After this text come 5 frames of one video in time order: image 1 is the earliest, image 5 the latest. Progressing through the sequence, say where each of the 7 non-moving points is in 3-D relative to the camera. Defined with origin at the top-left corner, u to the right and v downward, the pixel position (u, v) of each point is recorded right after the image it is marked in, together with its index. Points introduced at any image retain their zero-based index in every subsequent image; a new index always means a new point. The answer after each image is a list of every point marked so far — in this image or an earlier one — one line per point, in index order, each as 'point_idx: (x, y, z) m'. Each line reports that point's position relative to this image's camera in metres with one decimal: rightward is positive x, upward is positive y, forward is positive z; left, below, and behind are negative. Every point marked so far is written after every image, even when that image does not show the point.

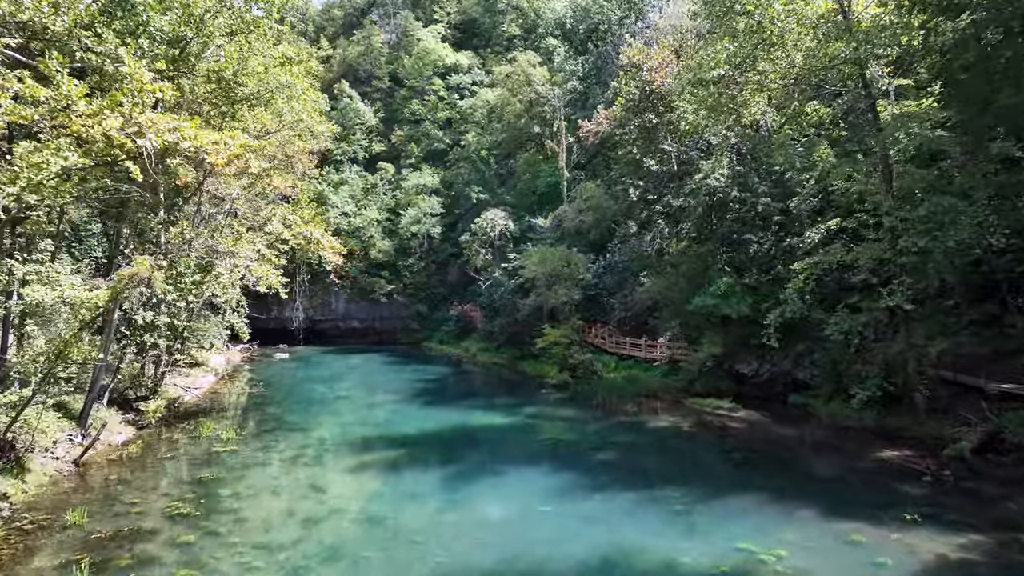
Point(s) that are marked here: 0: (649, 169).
0: (+3.5, +3.0, +17.6) m
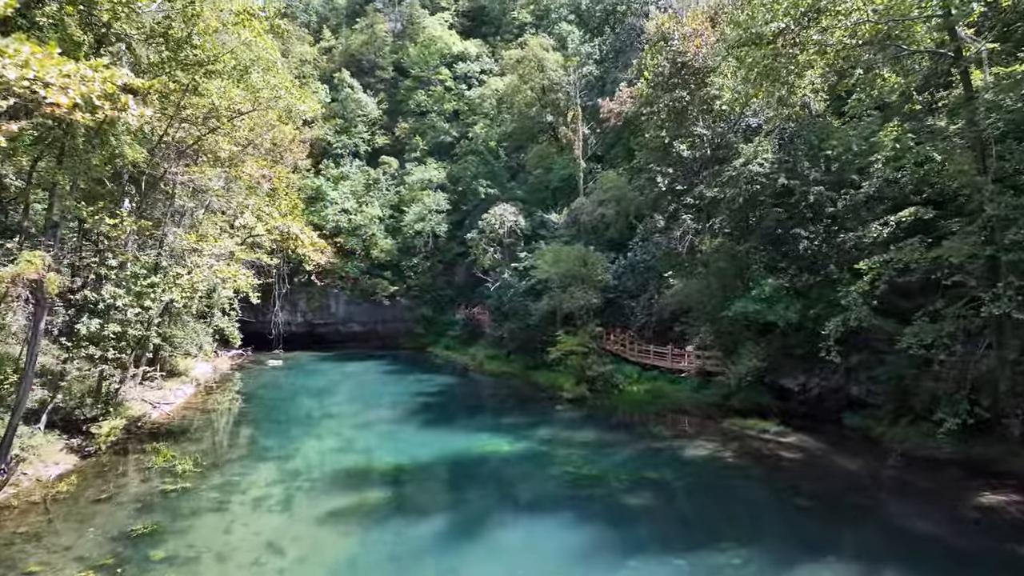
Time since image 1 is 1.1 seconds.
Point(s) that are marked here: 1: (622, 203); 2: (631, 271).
0: (+3.7, +3.0, +15.6) m
1: (+2.9, +2.3, +18.4) m
2: (+3.1, +0.5, +18.4) m
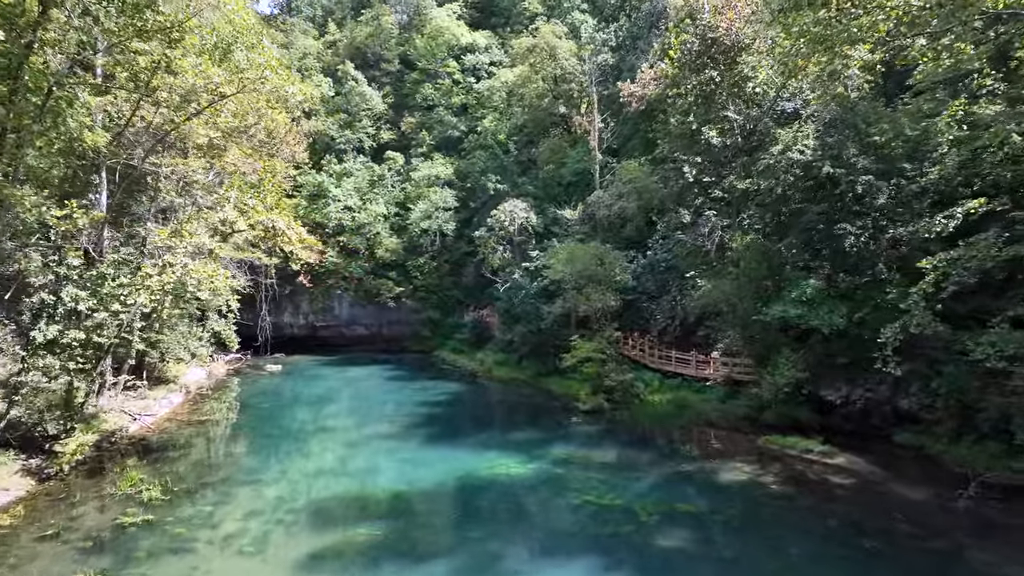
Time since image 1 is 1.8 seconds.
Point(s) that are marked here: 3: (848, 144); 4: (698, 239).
0: (+4.0, +2.9, +14.2) m
1: (+3.2, +2.2, +17.1) m
2: (+3.4, +0.4, +17.1) m
3: (+5.6, +2.4, +11.6) m
4: (+4.0, +1.1, +15.4) m
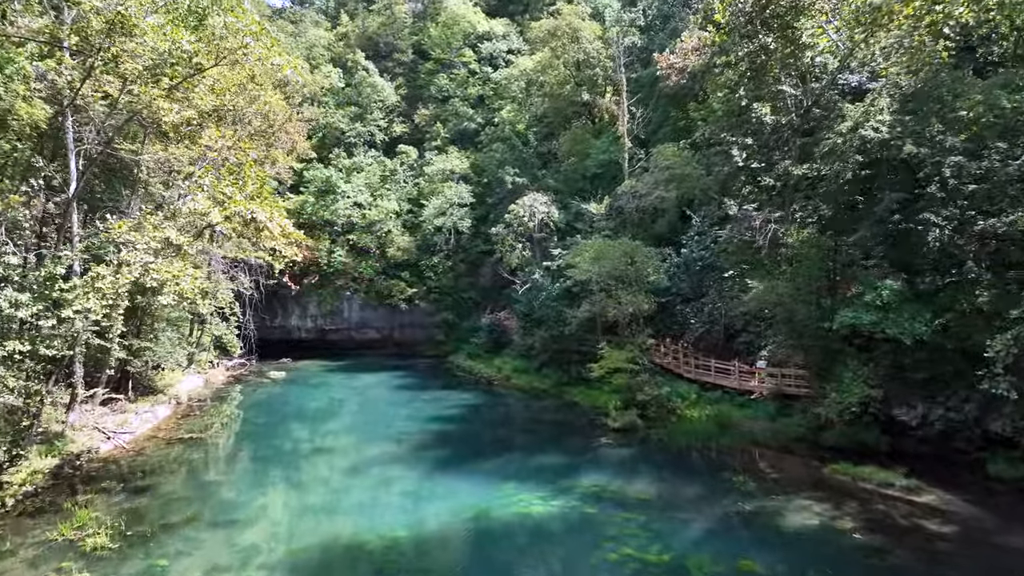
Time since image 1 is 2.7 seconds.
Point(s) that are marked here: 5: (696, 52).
0: (+4.3, +2.9, +12.5) m
1: (+3.6, +2.2, +15.3) m
2: (+3.8, +0.4, +15.3) m
3: (+5.9, +2.4, +9.8) m
4: (+4.4, +1.0, +13.6) m
5: (+3.9, +4.8, +15.6) m
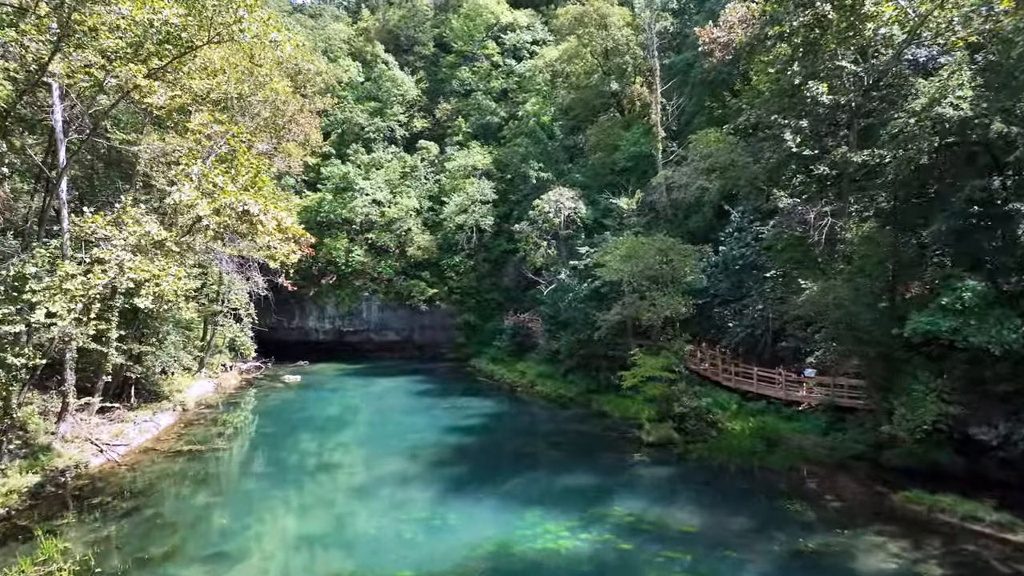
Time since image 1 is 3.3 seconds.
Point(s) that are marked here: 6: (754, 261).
0: (+4.7, +2.9, +11.2) m
1: (+4.1, +2.2, +14.1) m
2: (+4.3, +0.4, +14.1) m
3: (+6.2, +2.3, +8.5) m
4: (+4.9, +1.0, +12.3) m
5: (+4.4, +4.8, +14.4) m
6: (+4.7, +0.5, +13.6) m
